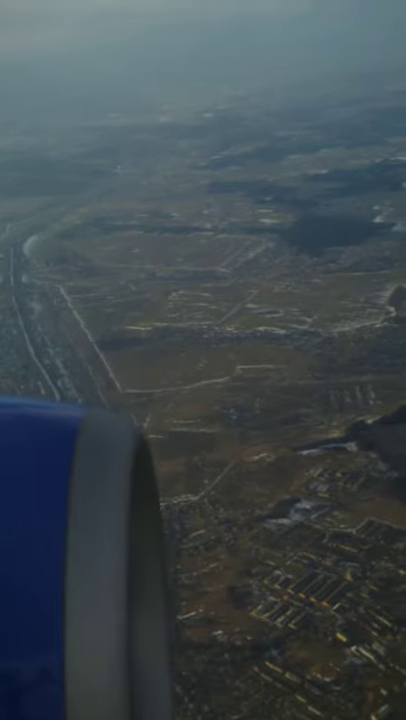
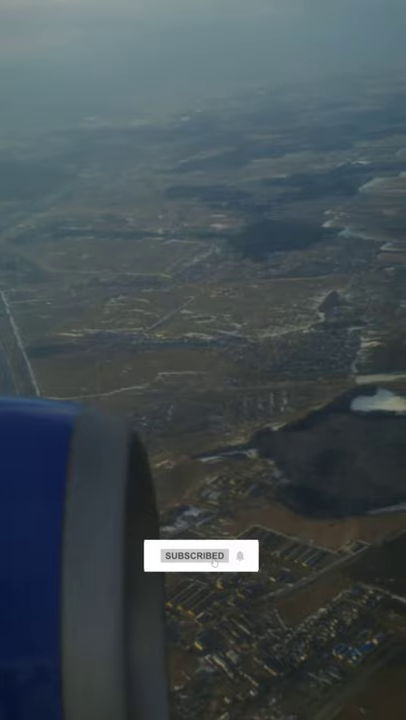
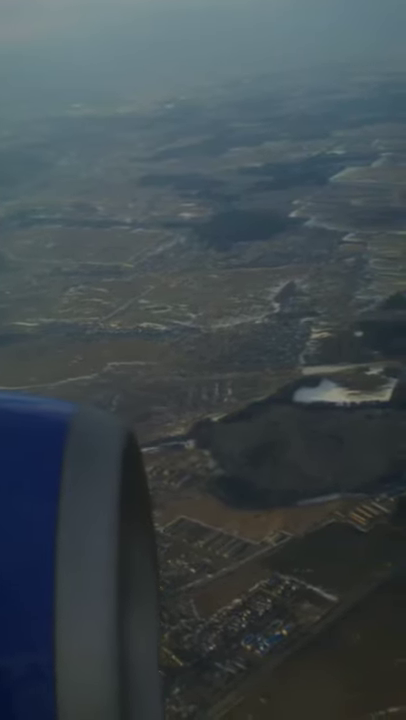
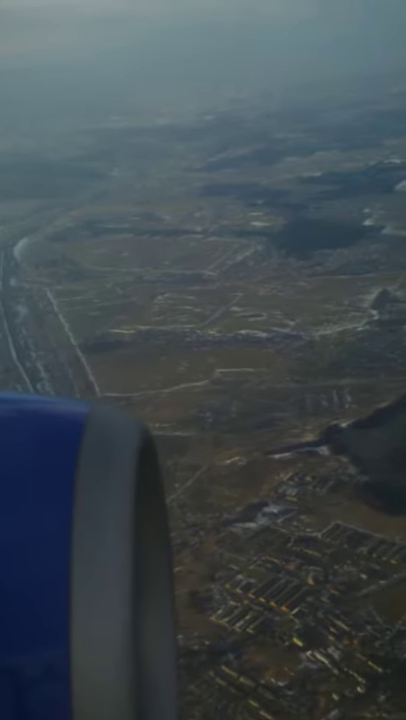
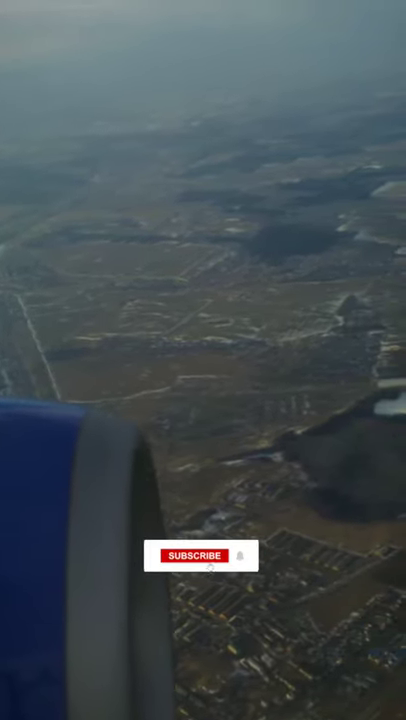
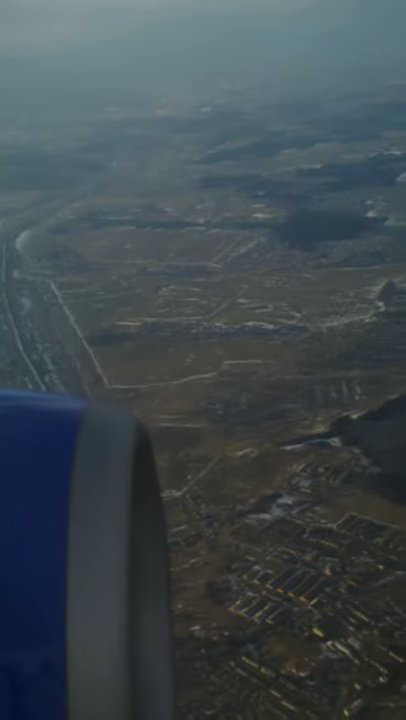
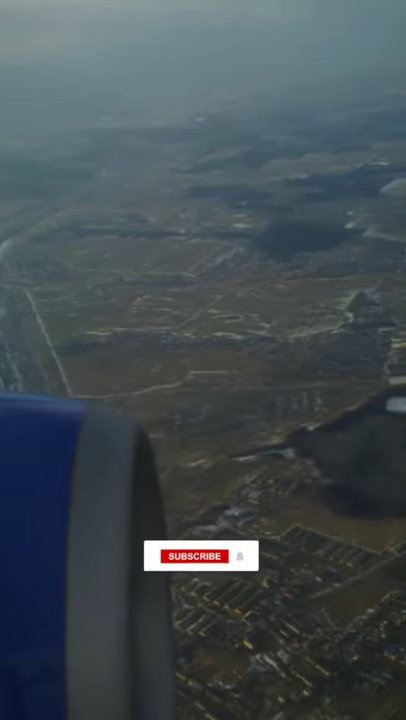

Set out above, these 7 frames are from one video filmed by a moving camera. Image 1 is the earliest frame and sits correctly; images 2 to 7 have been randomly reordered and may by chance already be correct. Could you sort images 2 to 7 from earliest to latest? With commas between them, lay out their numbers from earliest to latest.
6, 4, 7, 5, 2, 3
